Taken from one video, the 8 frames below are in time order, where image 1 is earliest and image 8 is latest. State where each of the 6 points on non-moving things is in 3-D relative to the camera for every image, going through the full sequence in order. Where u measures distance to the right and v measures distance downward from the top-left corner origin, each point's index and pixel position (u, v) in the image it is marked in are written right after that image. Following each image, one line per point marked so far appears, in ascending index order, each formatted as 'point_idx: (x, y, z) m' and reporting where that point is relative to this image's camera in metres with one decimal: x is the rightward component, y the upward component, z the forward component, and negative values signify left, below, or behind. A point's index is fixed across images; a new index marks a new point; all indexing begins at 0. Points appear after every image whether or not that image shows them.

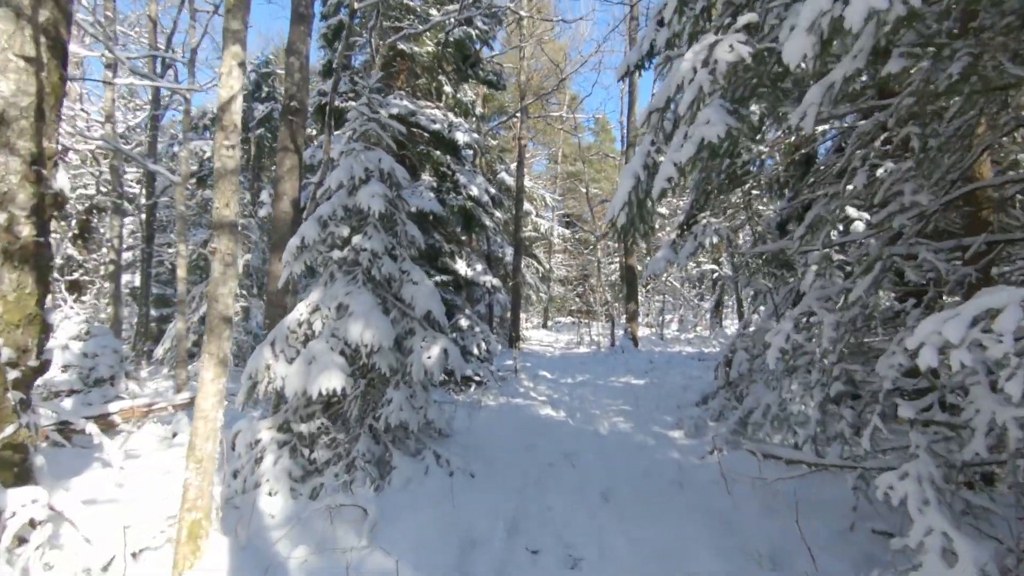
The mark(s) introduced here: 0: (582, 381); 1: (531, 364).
0: (+1.7, -2.2, +12.9) m
1: (+0.5, -2.3, +16.0) m
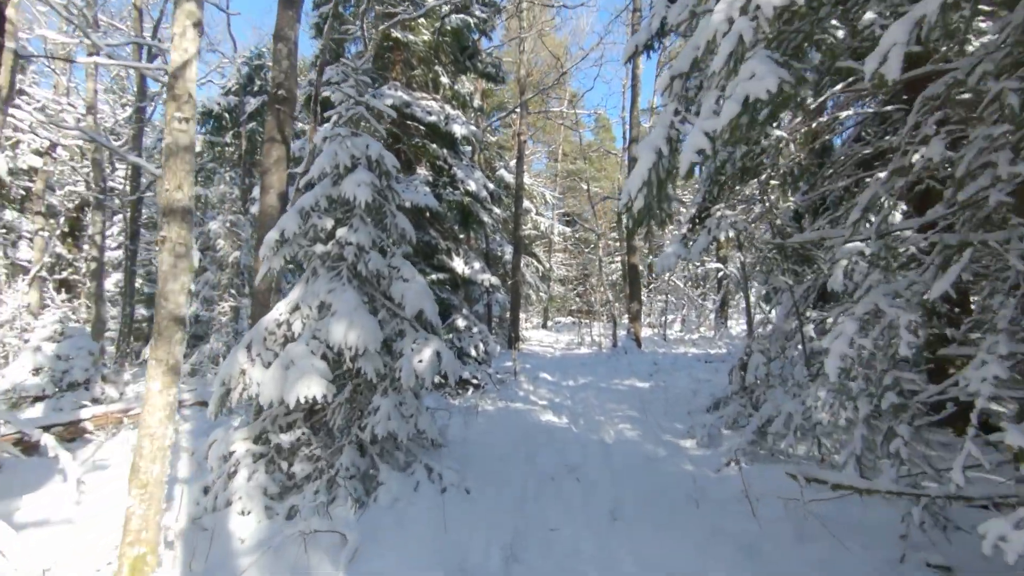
0: (+1.6, -2.2, +12.3) m
1: (+0.5, -2.2, +15.5) m
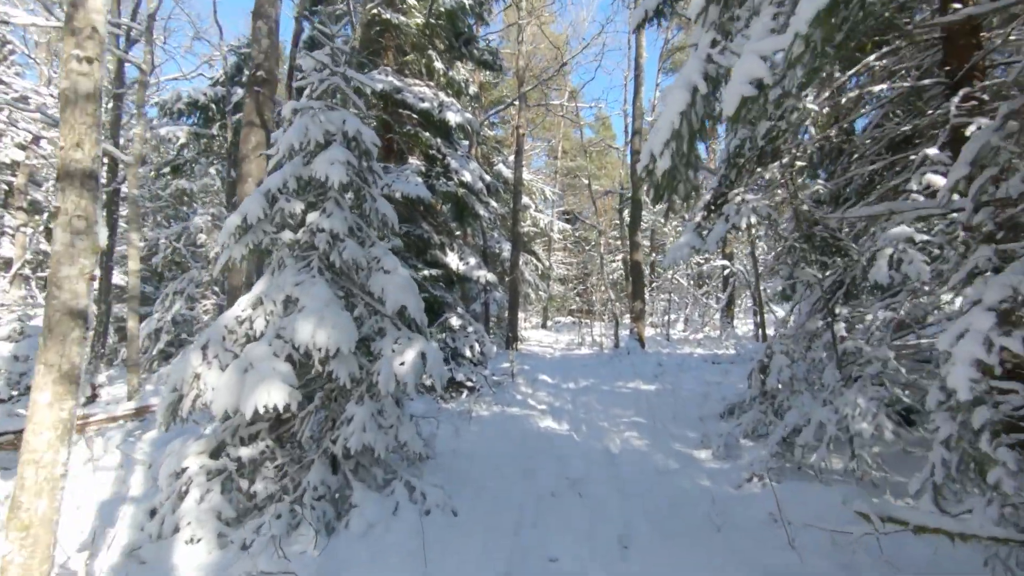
0: (+1.6, -2.1, +11.7) m
1: (+0.4, -2.2, +14.8) m
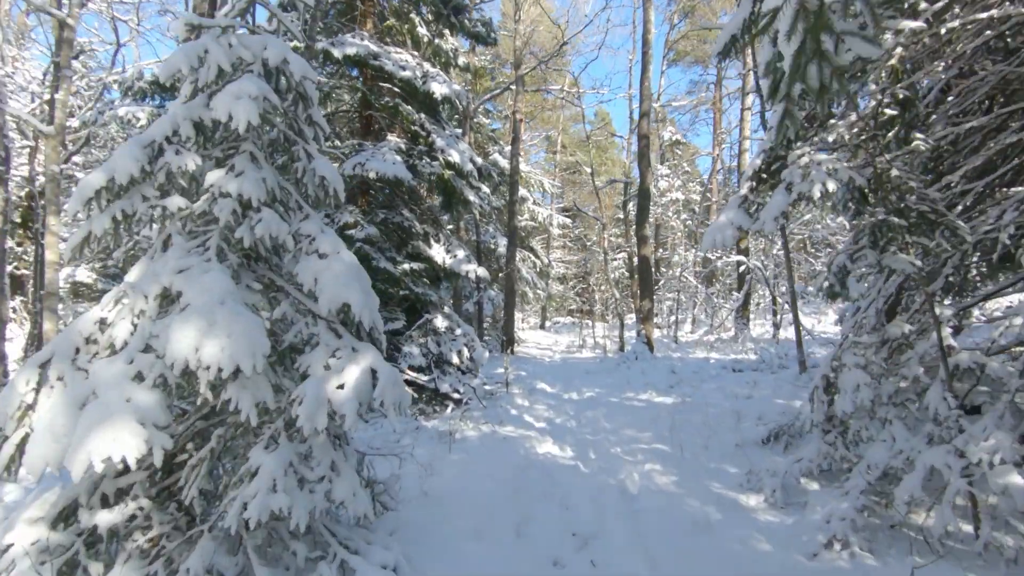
0: (+1.5, -2.1, +10.1) m
1: (+0.3, -2.1, +13.3) m
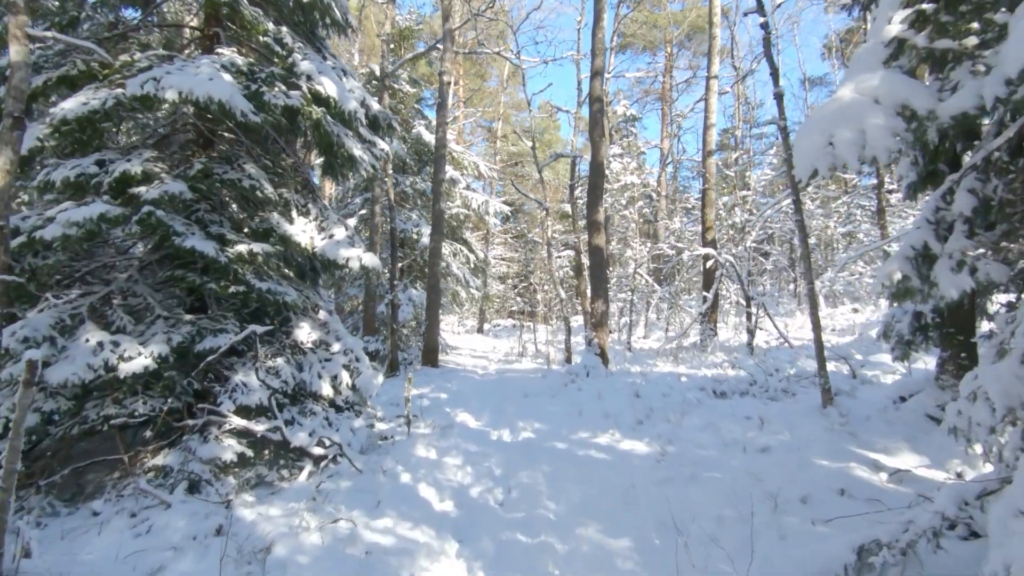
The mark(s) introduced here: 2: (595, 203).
0: (+0.2, -2.0, +7.1) m
1: (-1.3, -2.1, +10.0) m
2: (+1.9, +1.9, +12.3) m
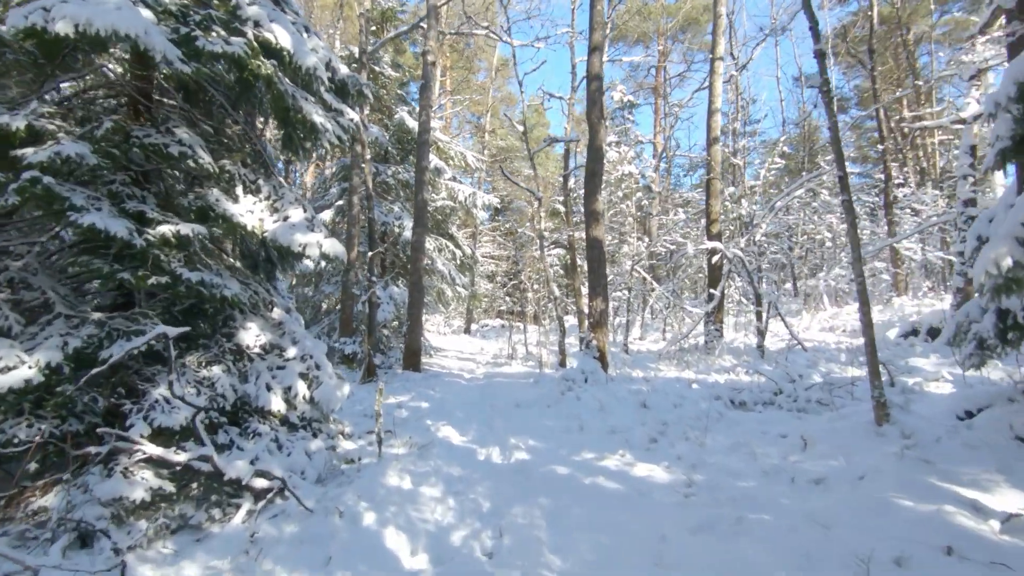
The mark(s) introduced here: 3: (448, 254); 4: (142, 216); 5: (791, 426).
0: (+0.1, -2.0, +5.9) m
1: (-1.4, -2.0, +8.9) m
2: (+1.7, +2.0, +11.2) m
3: (-2.0, +1.1, +17.2) m
4: (-3.4, +0.7, +5.0) m
5: (+3.1, -1.5, +6.0) m
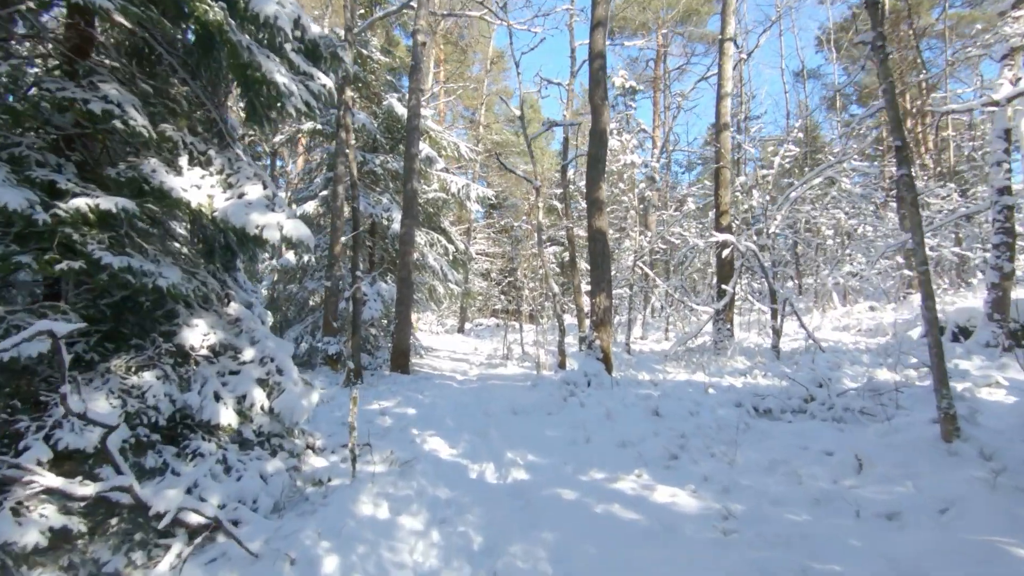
0: (+0.1, -1.9, +5.0) m
1: (-1.5, -1.9, +7.9) m
2: (+1.6, +2.1, +10.3) m
3: (-2.2, +1.2, +16.2) m
4: (-3.4, +0.8, +4.0) m
5: (+3.1, -1.4, +5.1) m
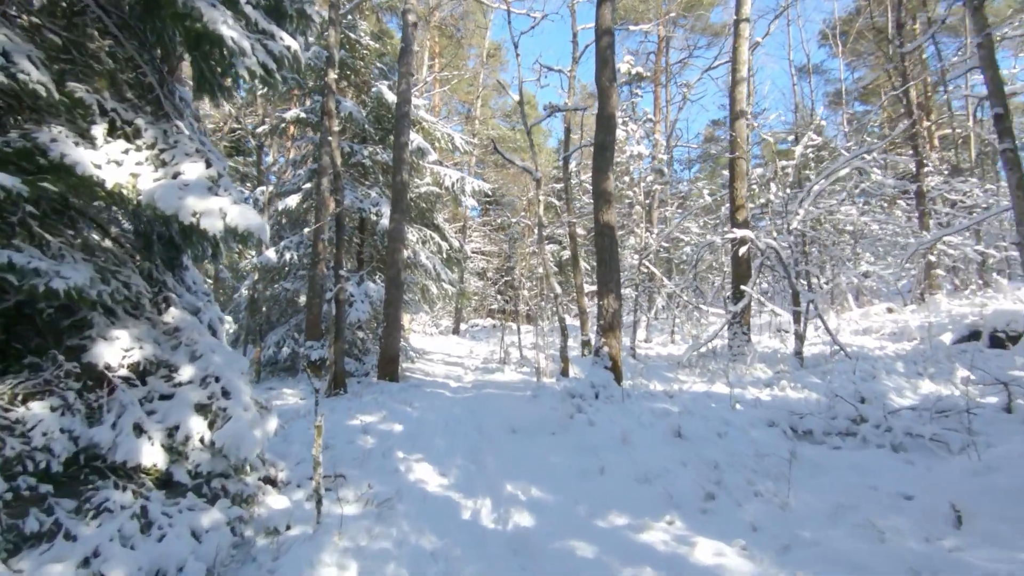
0: (+0.1, -1.9, +4.0) m
1: (-1.5, -1.9, +7.0) m
2: (+1.6, +2.1, +9.4) m
3: (-2.2, +1.2, +15.2) m
4: (-3.4, +0.7, +3.0) m
5: (+3.1, -1.5, +4.2) m
